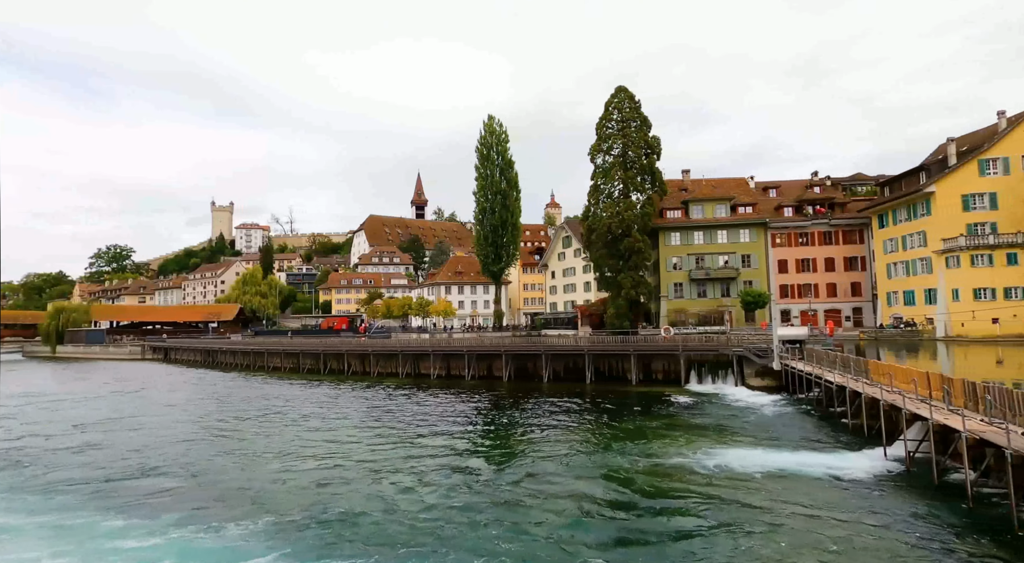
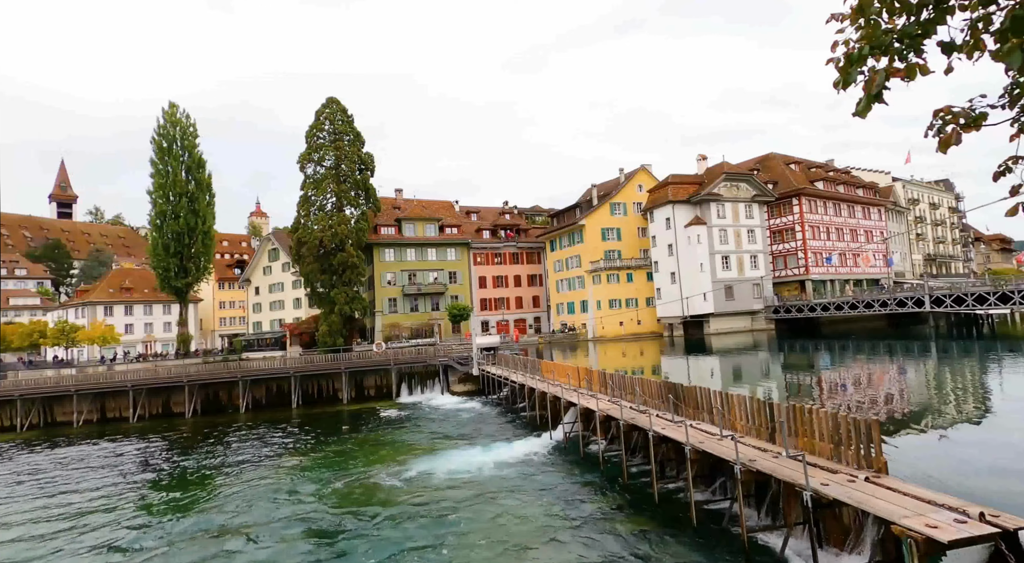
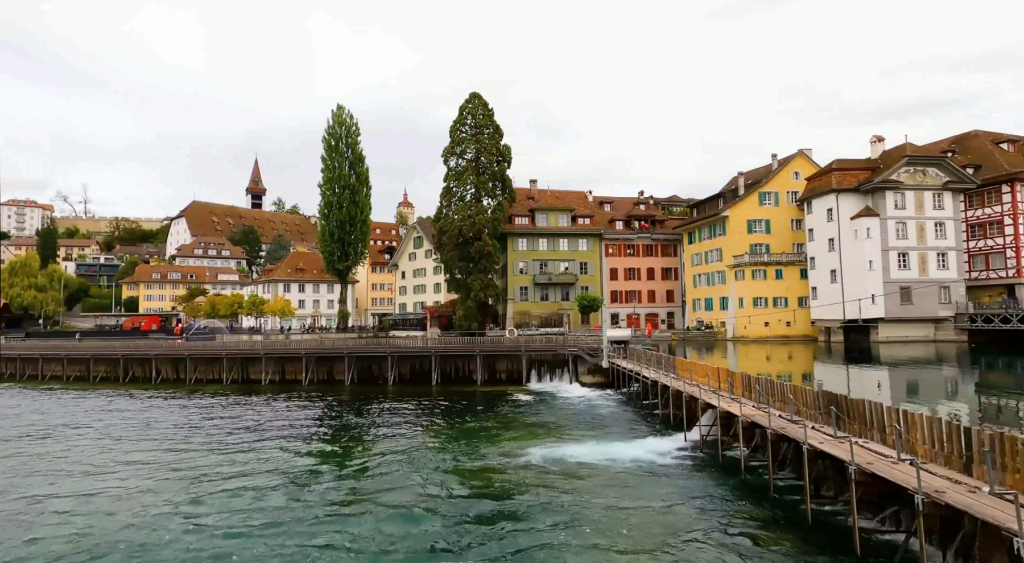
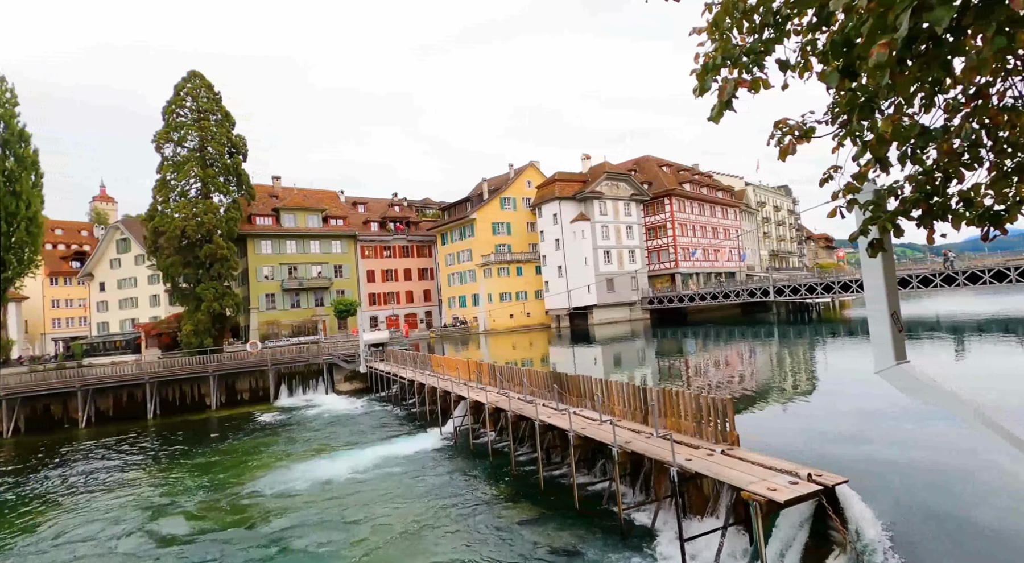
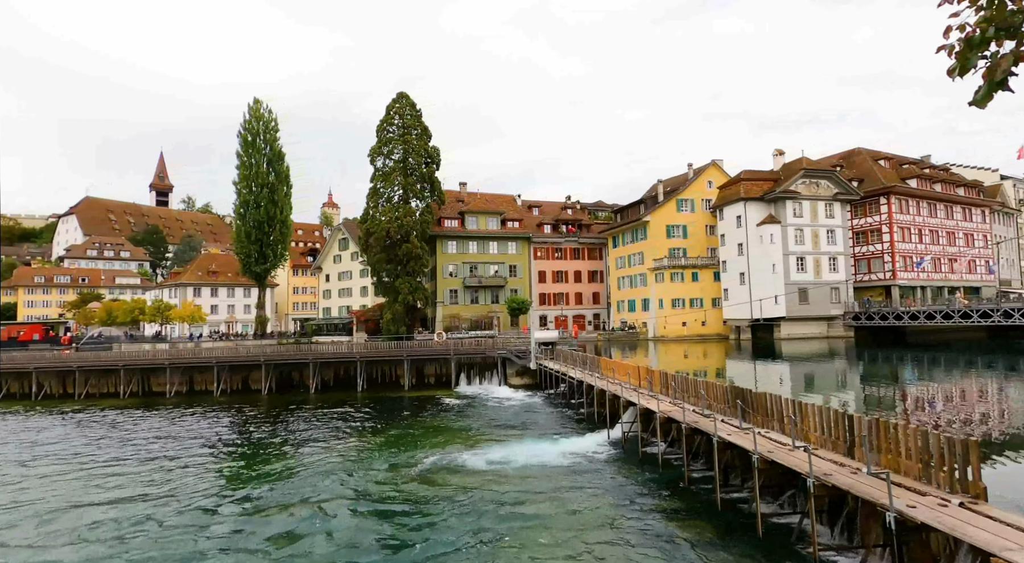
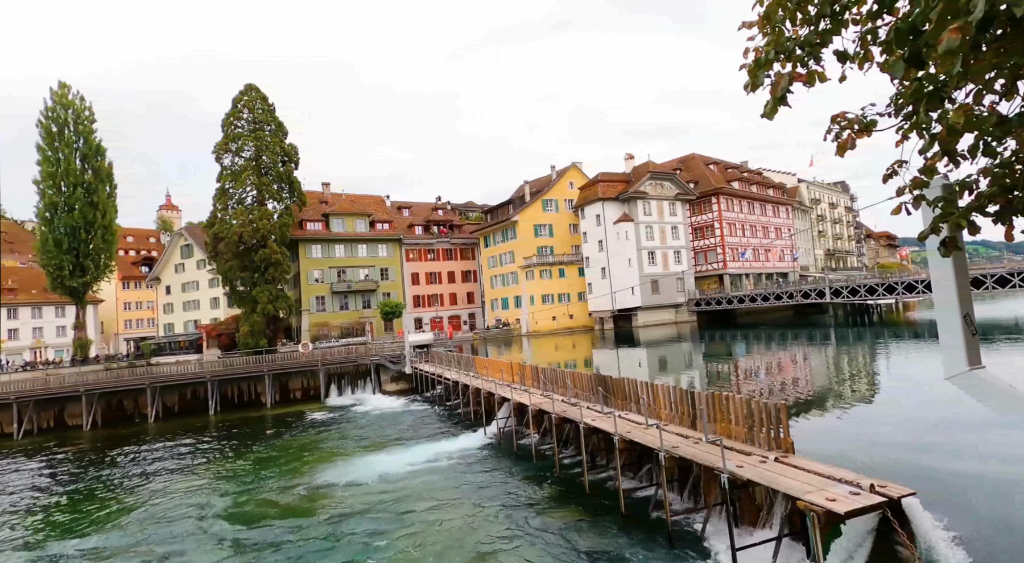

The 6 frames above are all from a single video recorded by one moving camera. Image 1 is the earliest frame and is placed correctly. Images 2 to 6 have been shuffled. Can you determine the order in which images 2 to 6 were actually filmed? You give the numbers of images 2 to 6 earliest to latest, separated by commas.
3, 5, 2, 6, 4
